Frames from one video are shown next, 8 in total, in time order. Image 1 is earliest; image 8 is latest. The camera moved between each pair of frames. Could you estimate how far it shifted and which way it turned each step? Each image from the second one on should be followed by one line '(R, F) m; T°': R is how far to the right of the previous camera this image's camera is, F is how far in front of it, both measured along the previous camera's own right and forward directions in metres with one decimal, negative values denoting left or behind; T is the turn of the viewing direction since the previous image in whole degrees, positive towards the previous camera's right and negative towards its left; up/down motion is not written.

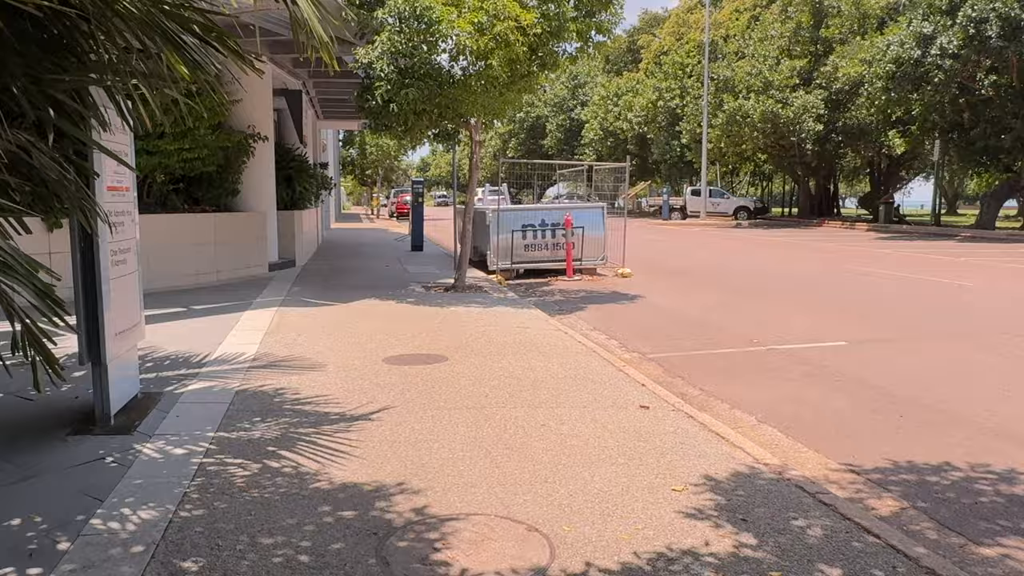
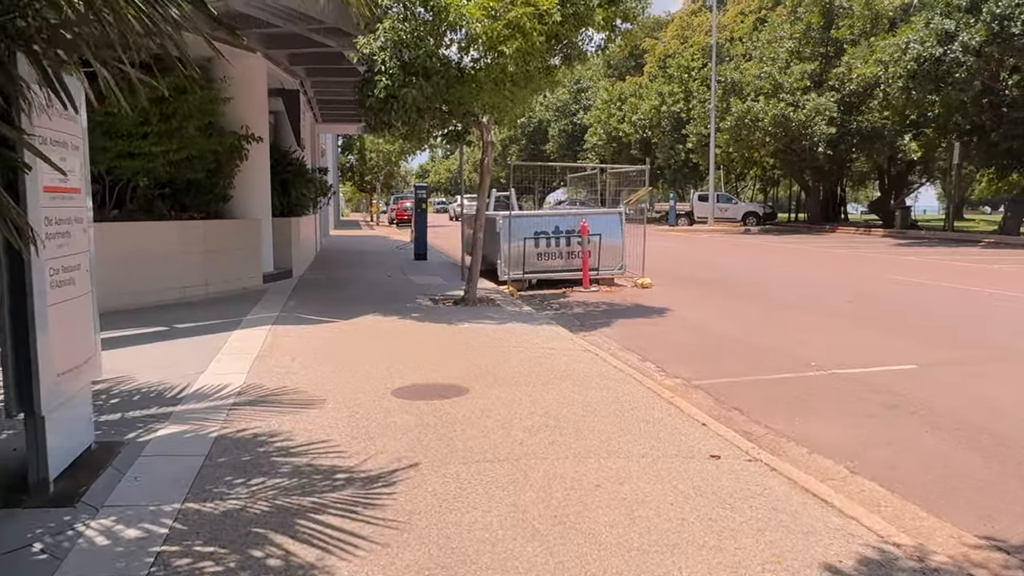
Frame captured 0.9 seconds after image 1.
(-0.3, +1.1) m; 0°
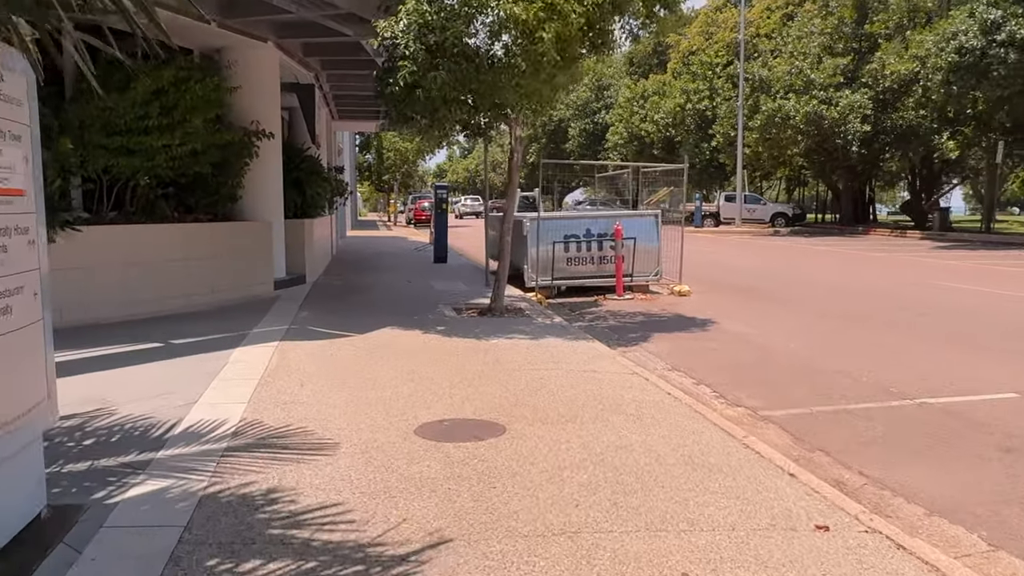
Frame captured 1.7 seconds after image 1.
(-0.2, +1.0) m; -1°
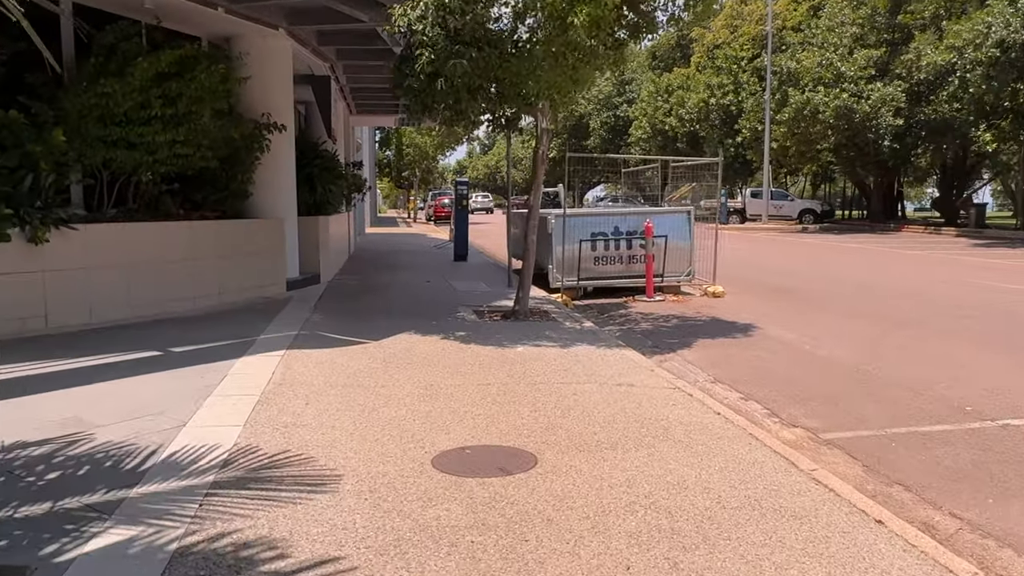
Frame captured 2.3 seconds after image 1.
(-0.1, +0.8) m; -1°
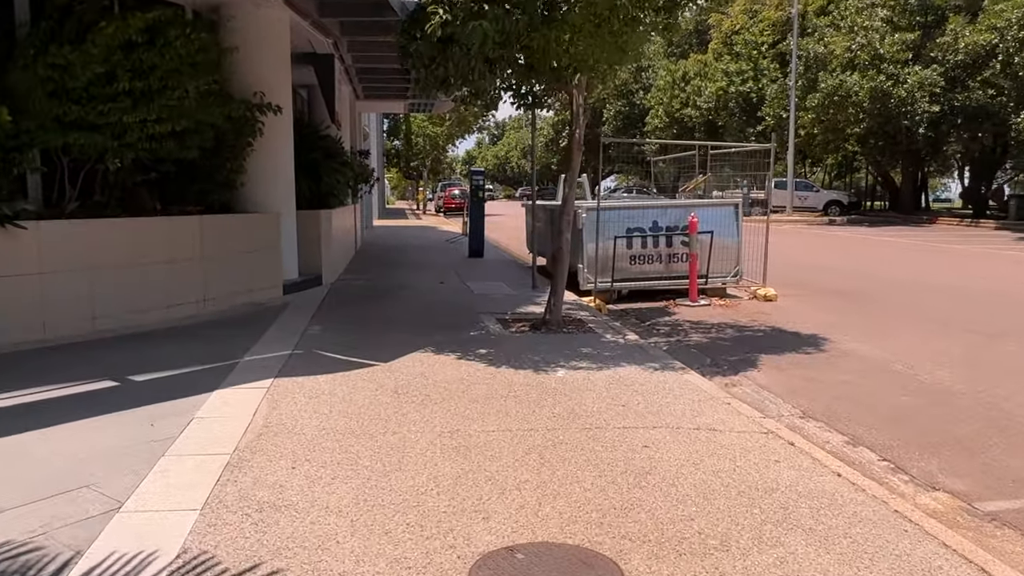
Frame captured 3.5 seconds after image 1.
(-0.3, +1.5) m; -1°
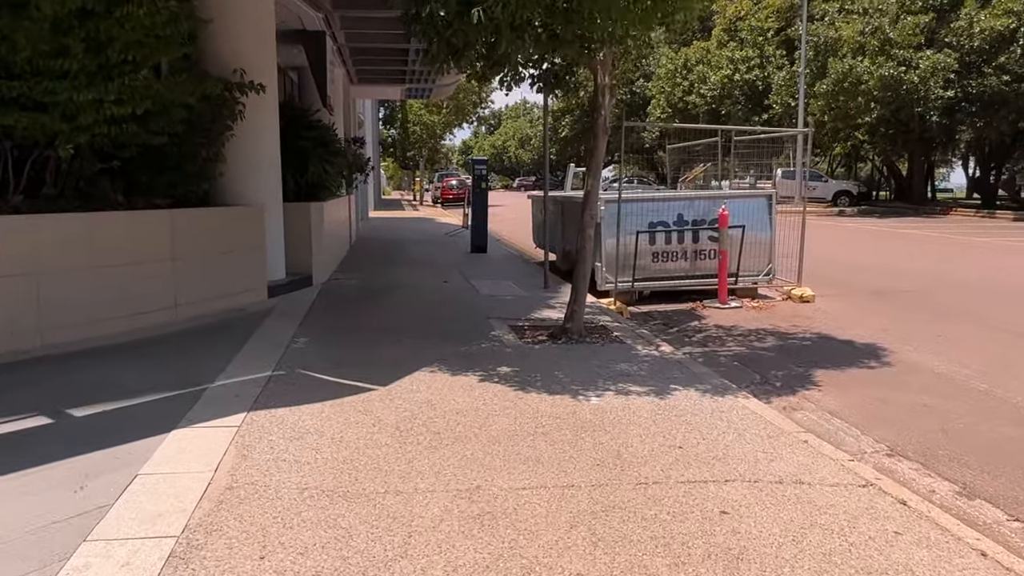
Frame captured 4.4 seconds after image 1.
(-0.2, +1.2) m; 0°
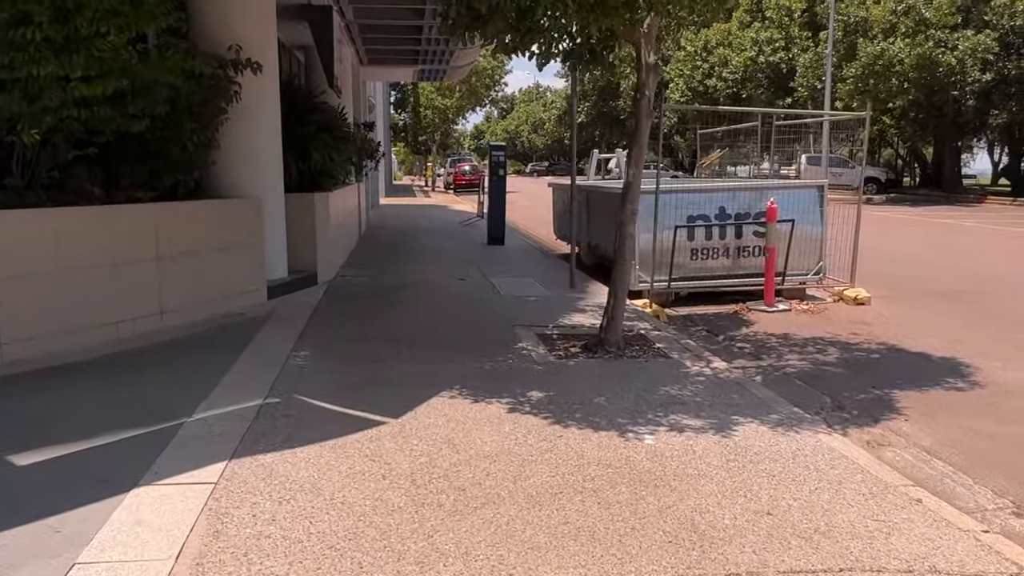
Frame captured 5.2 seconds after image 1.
(-0.2, +1.0) m; -1°
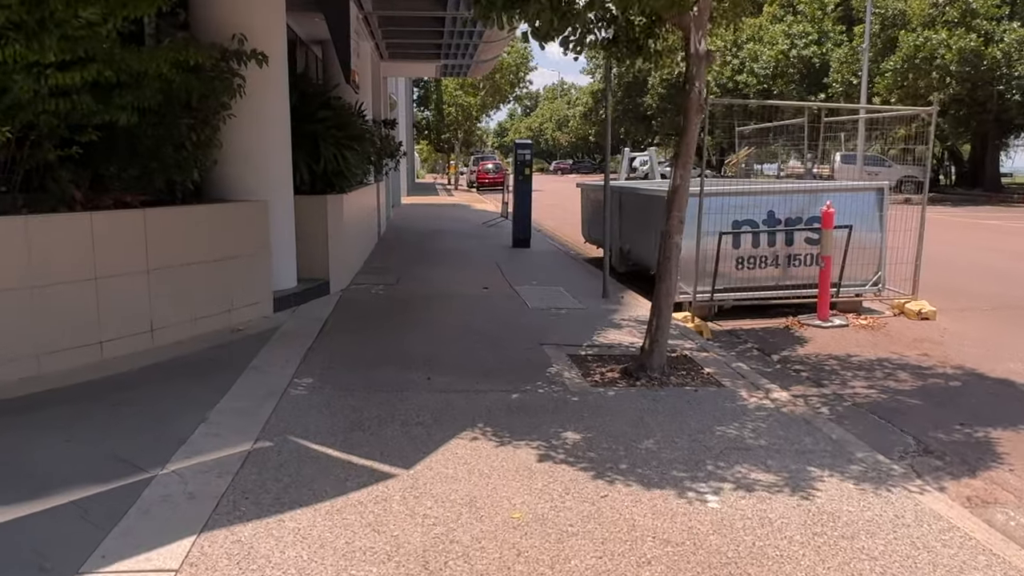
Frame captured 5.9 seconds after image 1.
(-0.1, +0.8) m; -2°
